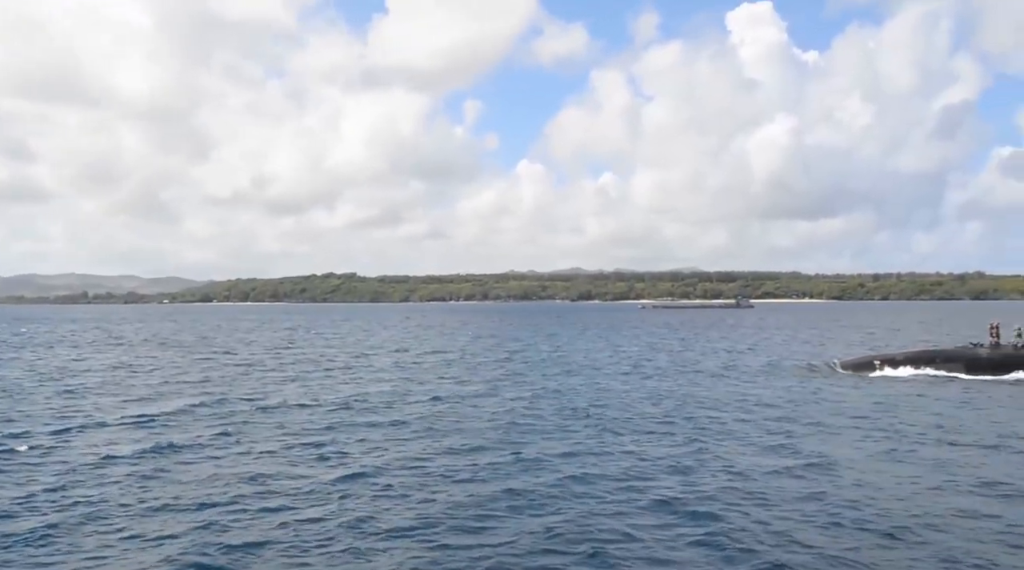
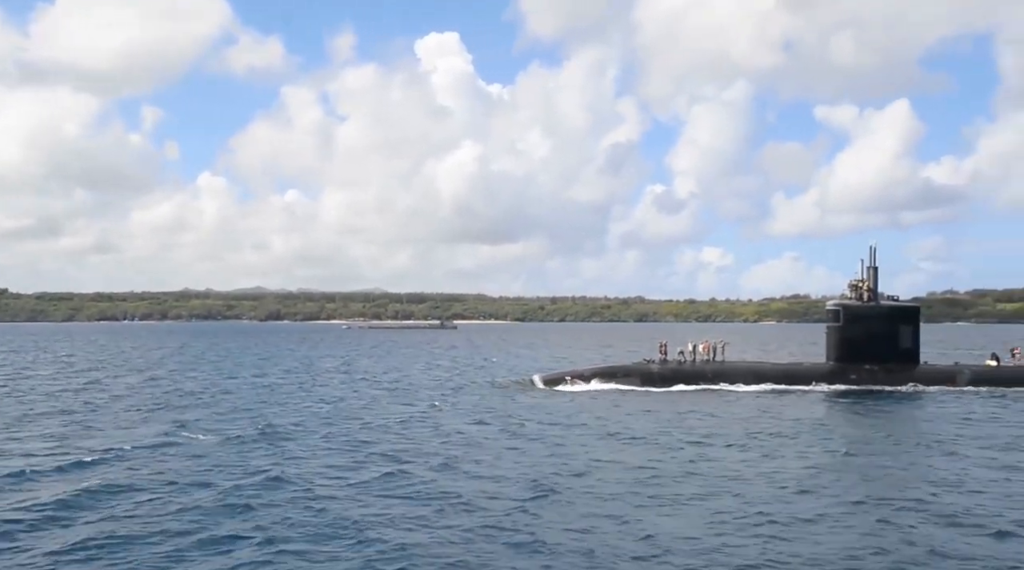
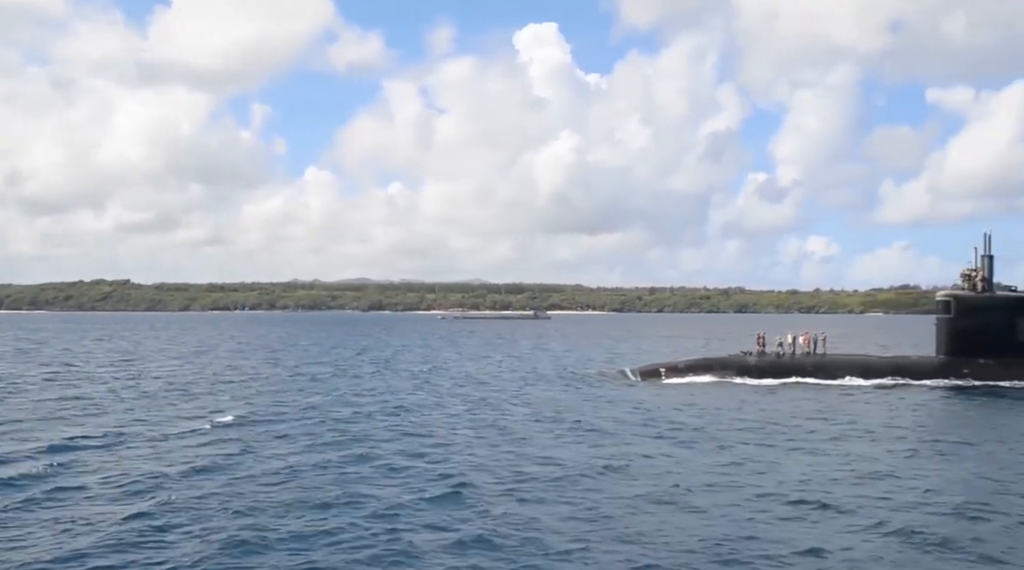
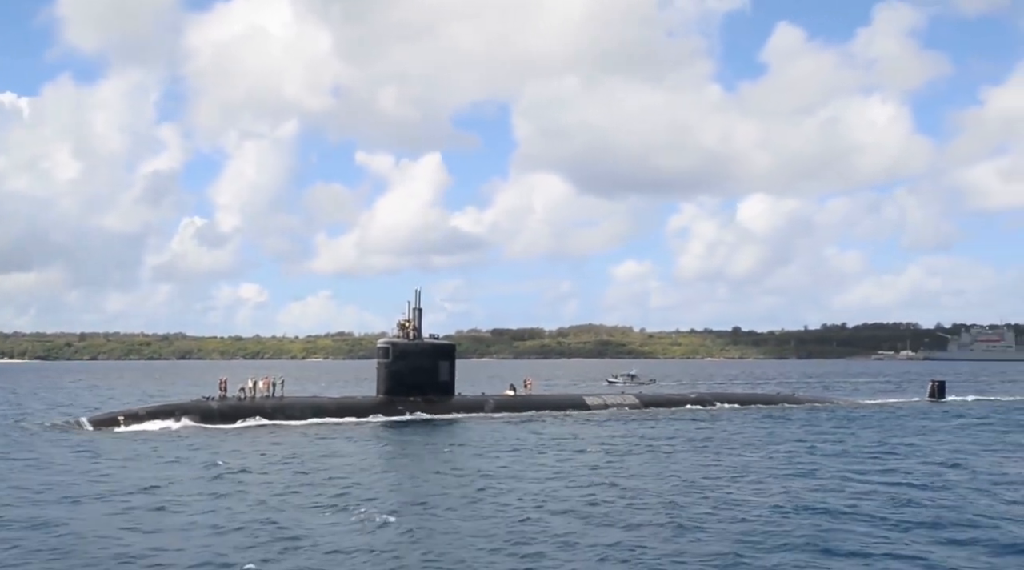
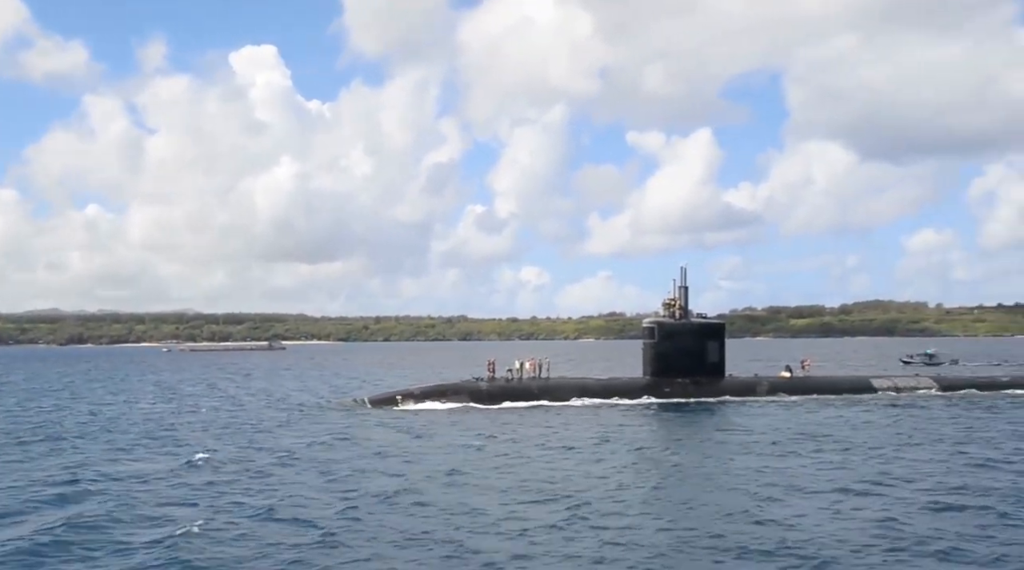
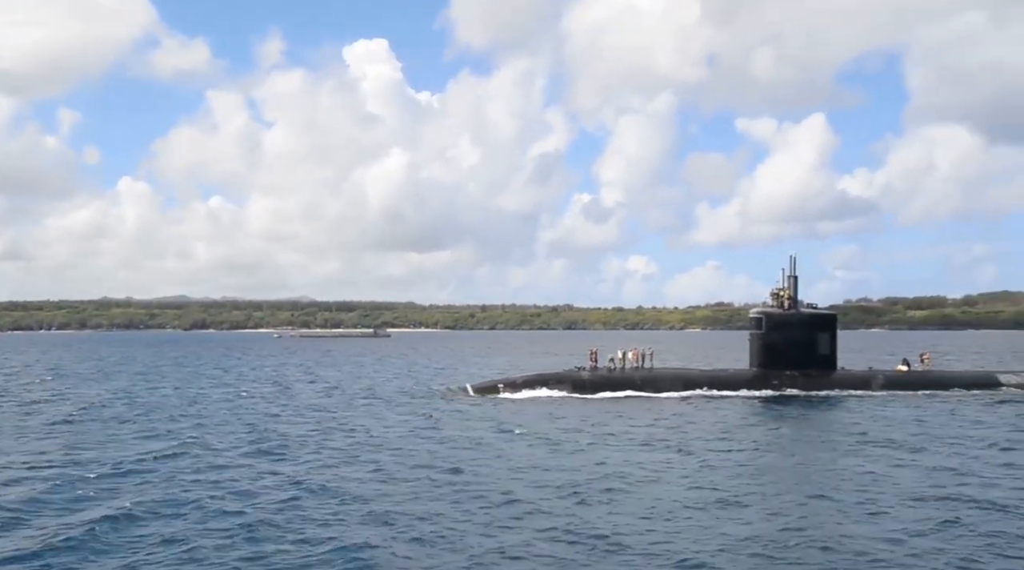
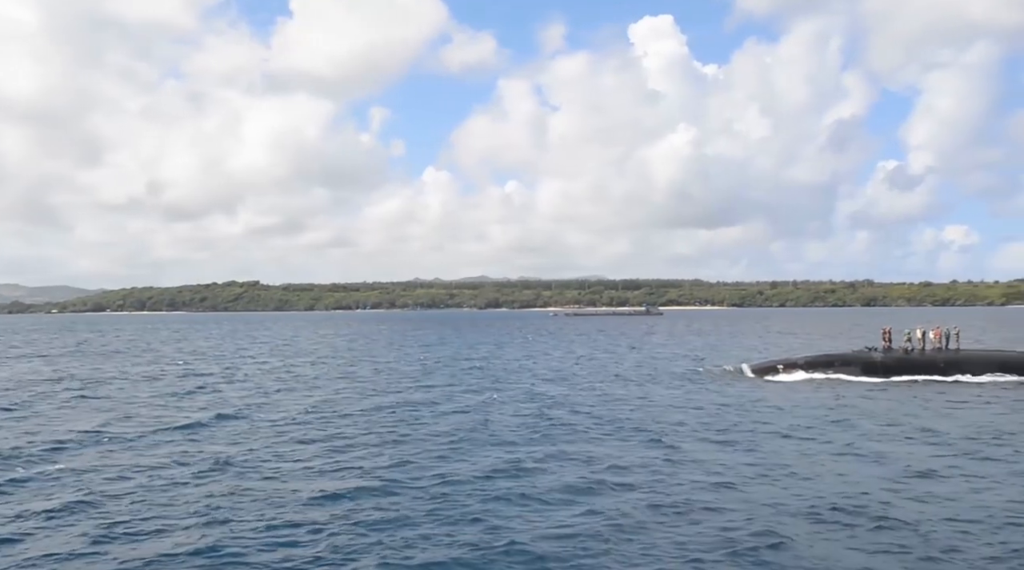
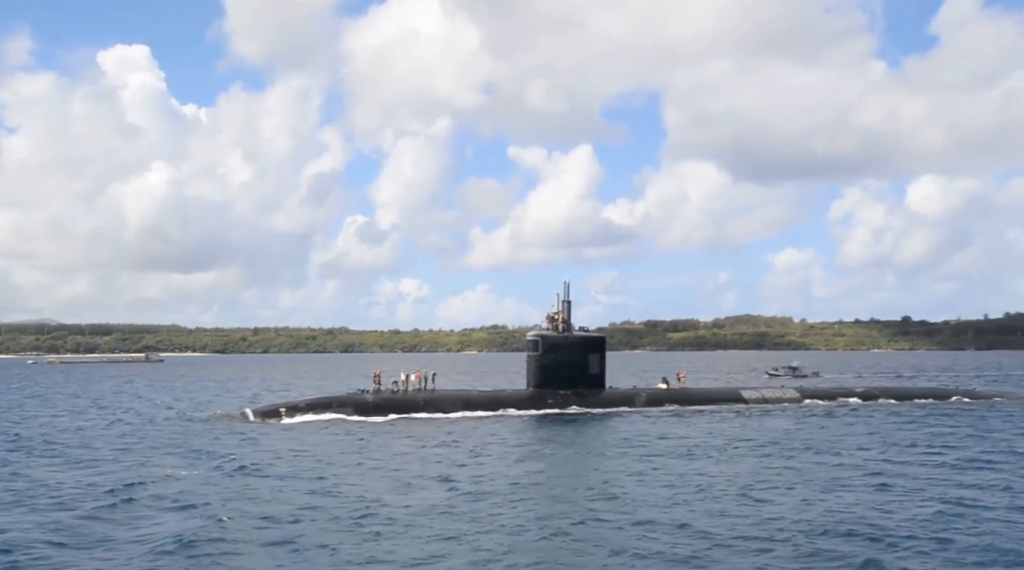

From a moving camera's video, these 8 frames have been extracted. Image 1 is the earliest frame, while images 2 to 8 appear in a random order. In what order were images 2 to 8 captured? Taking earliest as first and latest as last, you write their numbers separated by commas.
7, 3, 2, 6, 5, 8, 4
